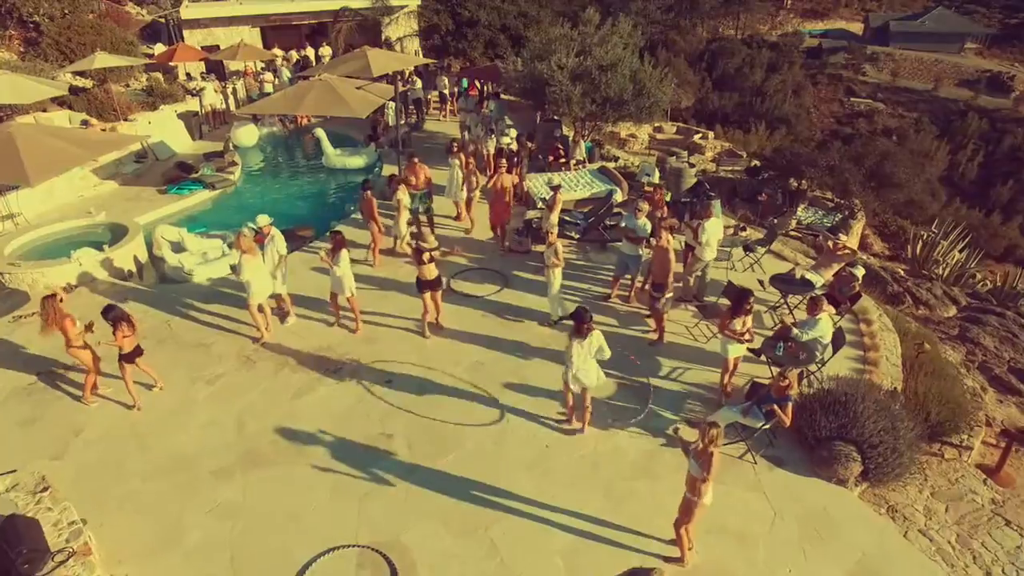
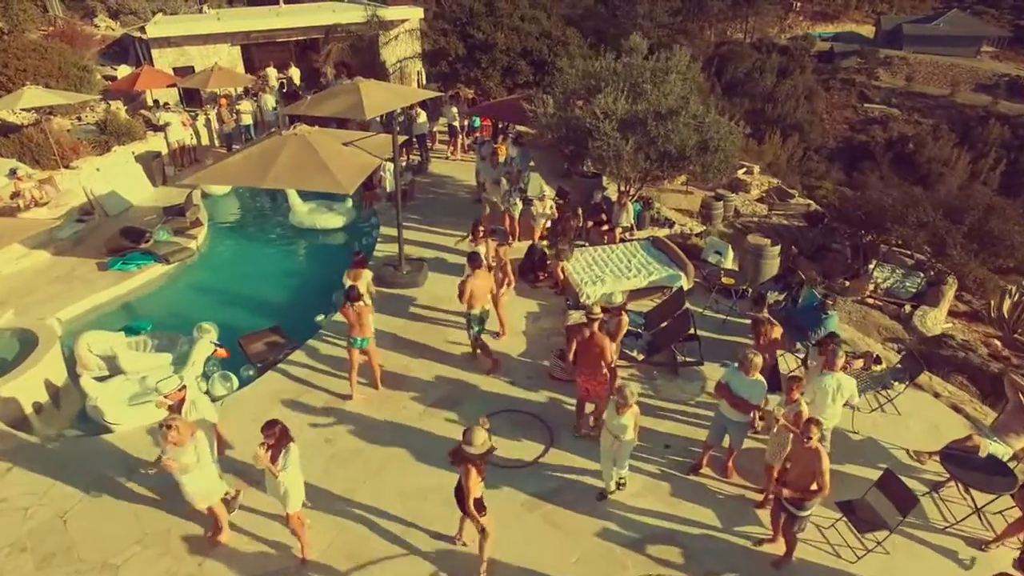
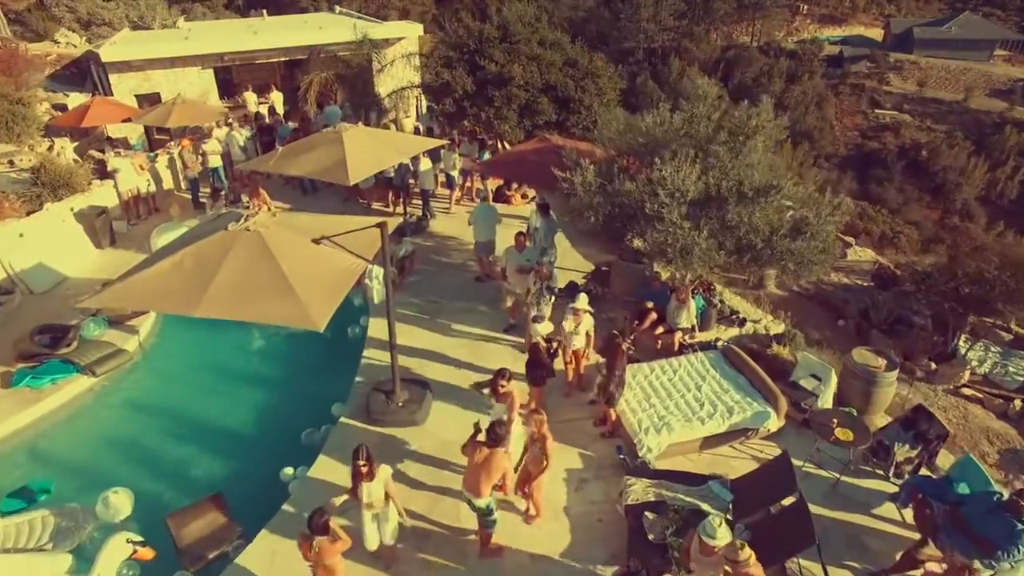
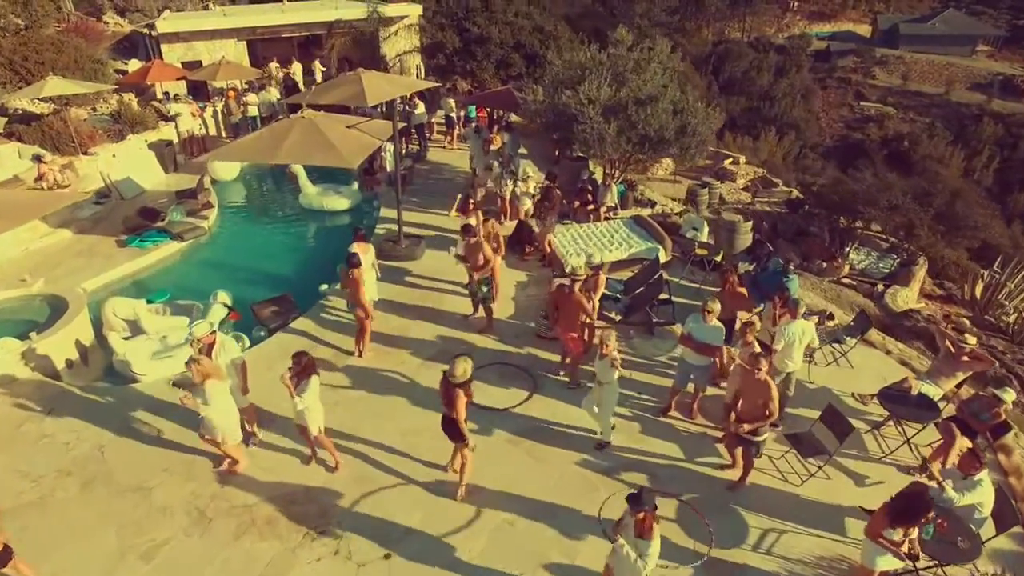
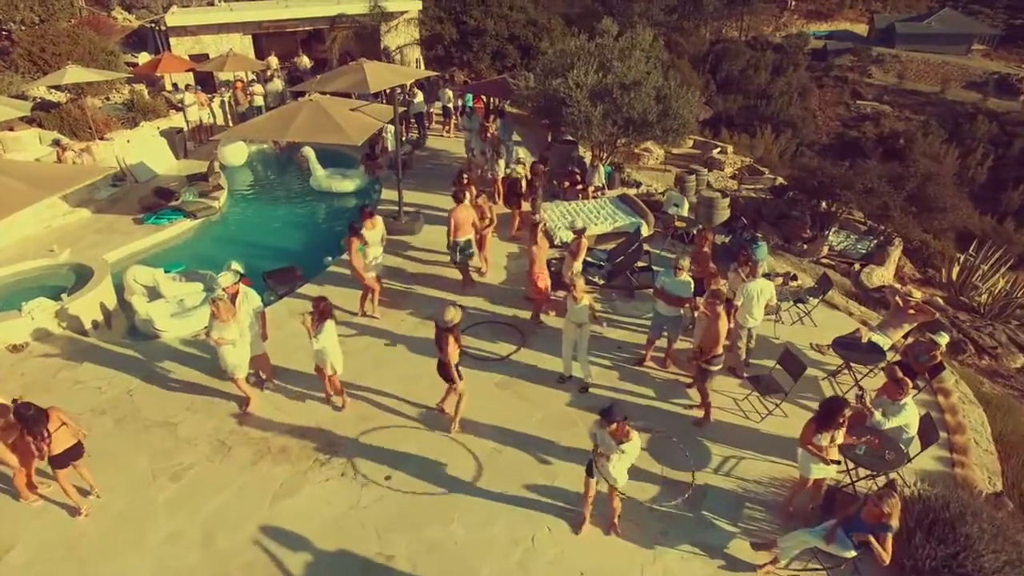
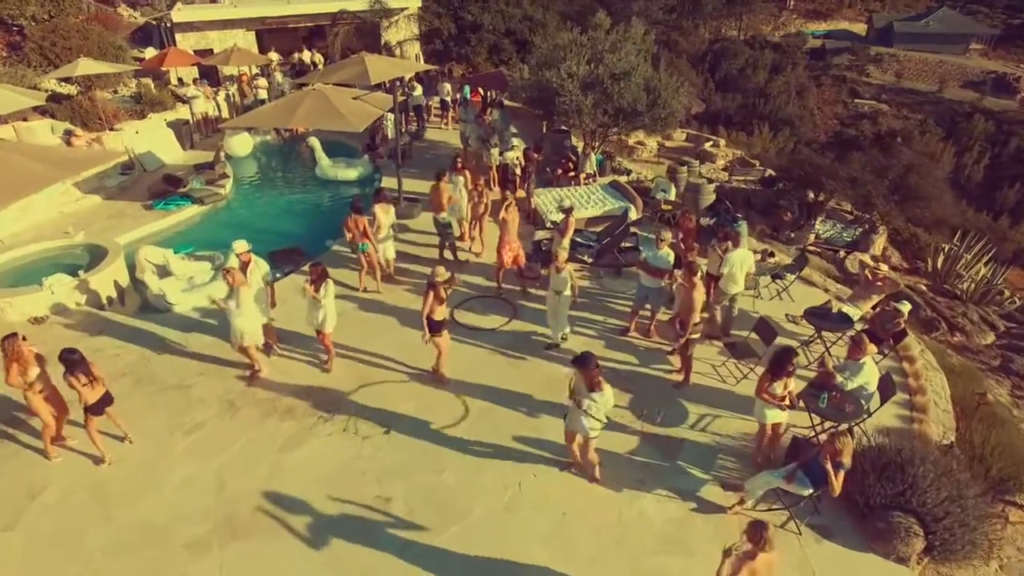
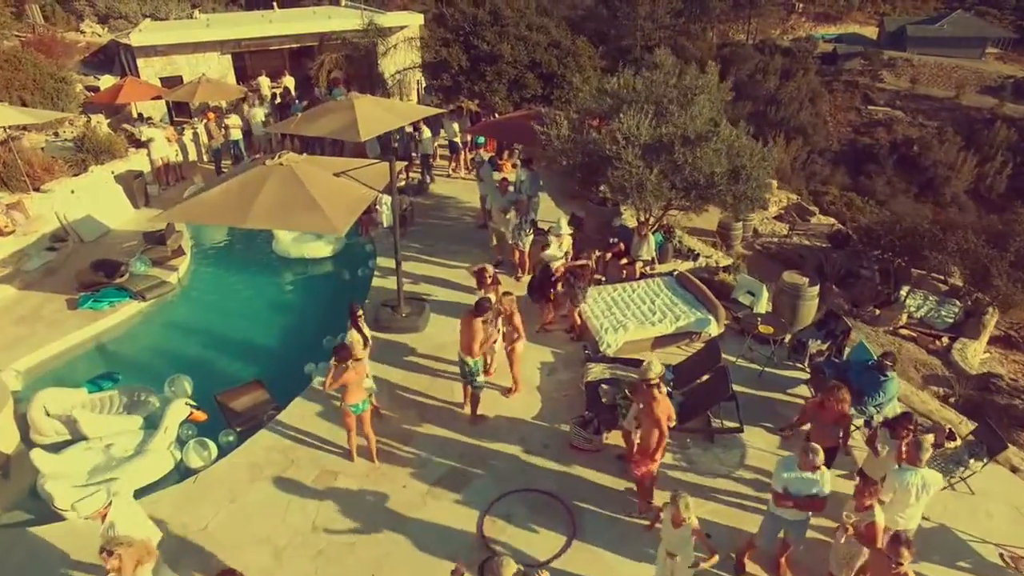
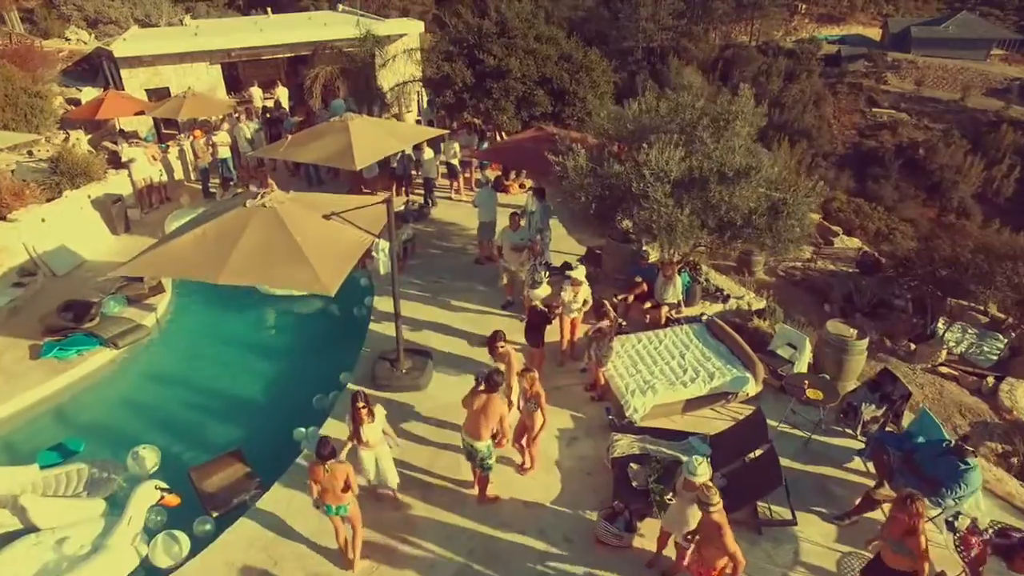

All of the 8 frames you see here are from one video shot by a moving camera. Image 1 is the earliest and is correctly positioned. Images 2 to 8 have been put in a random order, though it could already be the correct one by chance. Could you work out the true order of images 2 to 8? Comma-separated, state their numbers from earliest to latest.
6, 5, 4, 2, 7, 8, 3
